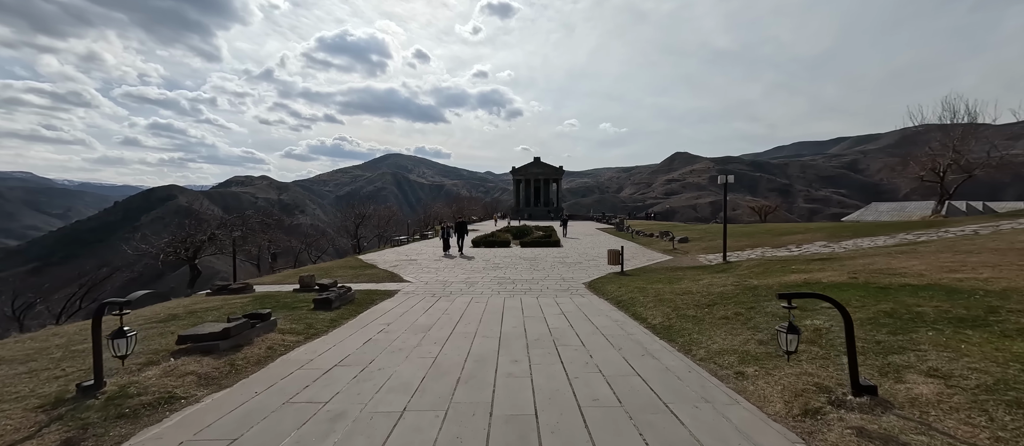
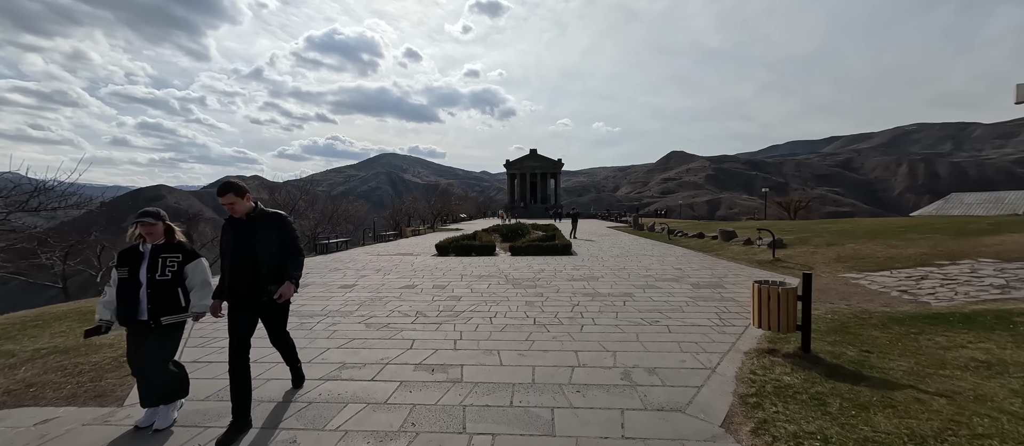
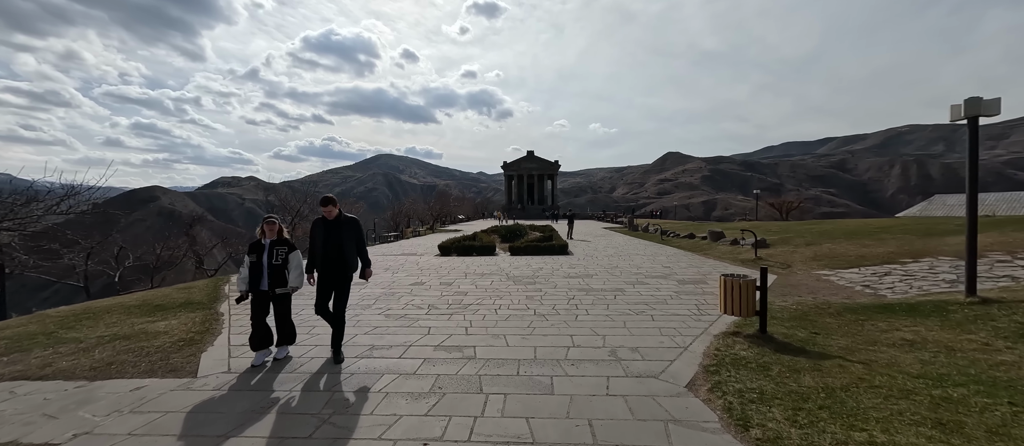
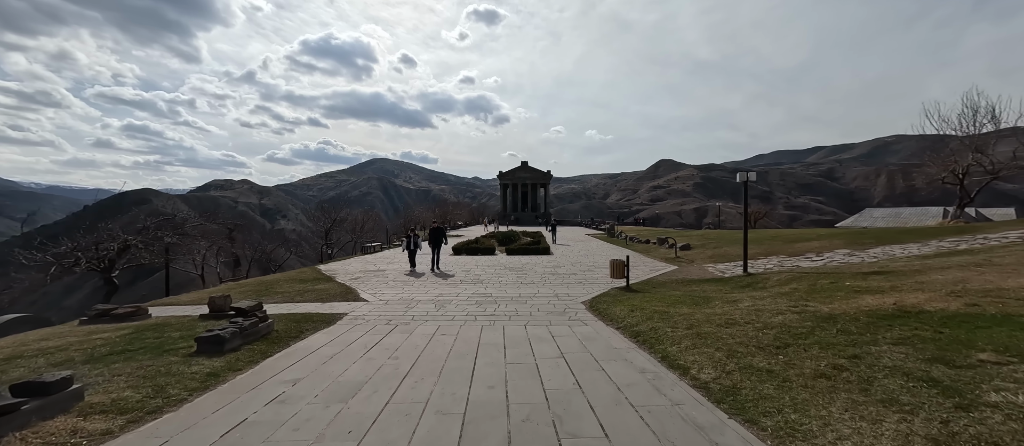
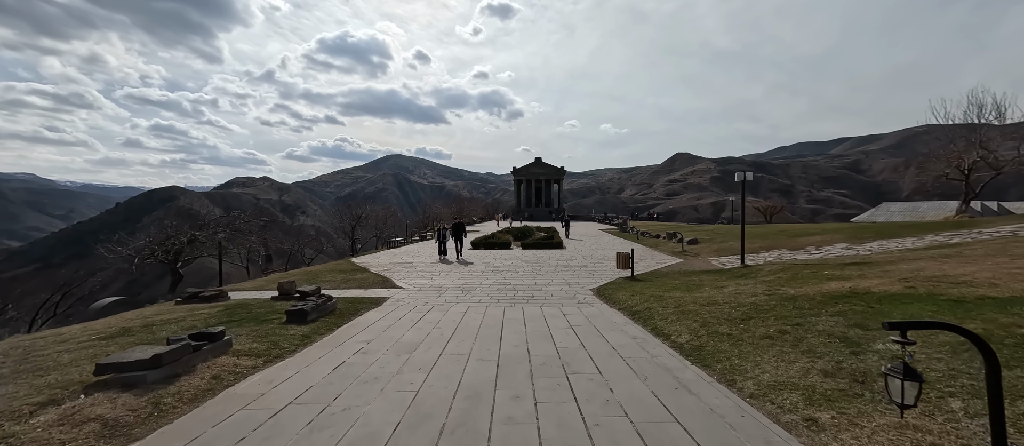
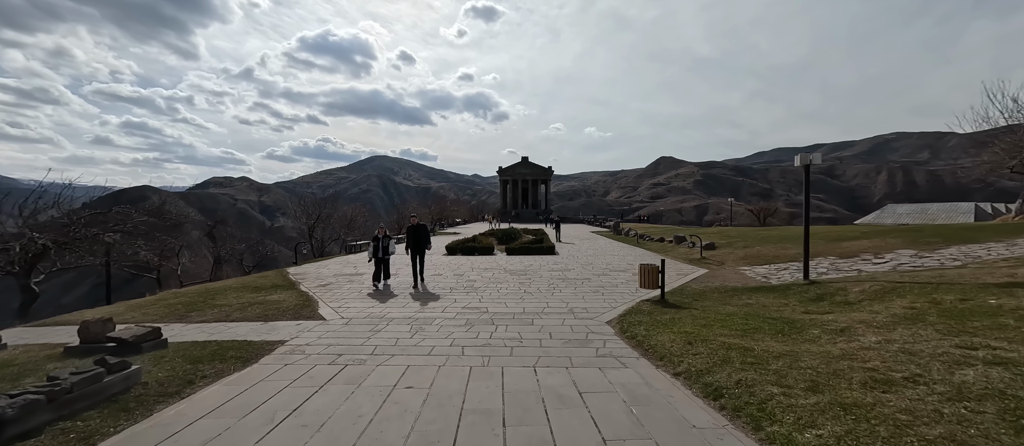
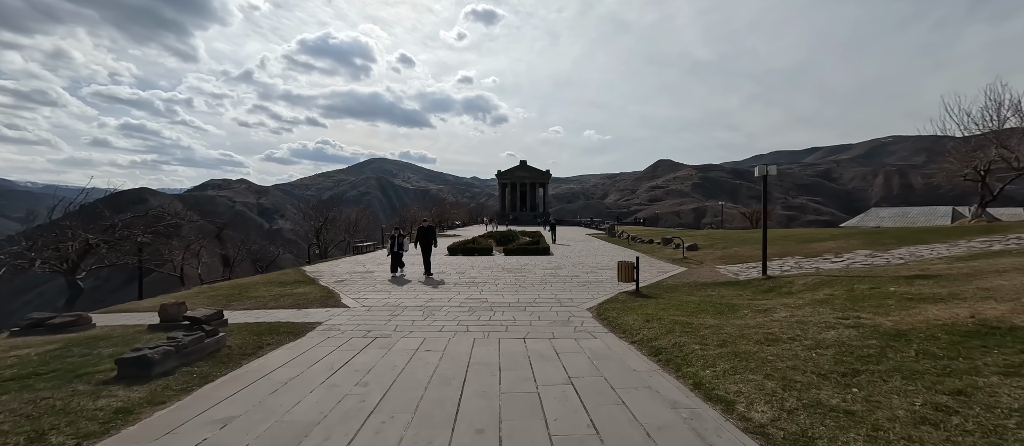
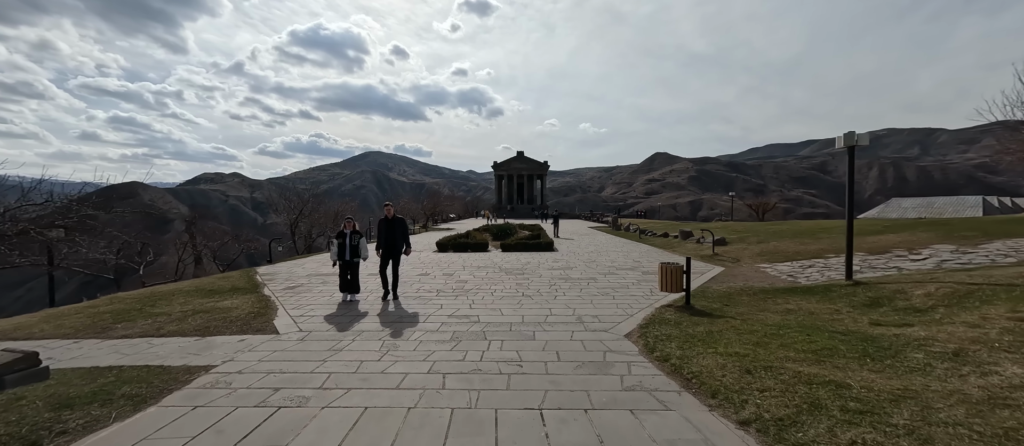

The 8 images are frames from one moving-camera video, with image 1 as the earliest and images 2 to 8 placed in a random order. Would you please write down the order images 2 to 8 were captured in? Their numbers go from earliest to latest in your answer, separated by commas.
5, 4, 7, 6, 8, 3, 2
